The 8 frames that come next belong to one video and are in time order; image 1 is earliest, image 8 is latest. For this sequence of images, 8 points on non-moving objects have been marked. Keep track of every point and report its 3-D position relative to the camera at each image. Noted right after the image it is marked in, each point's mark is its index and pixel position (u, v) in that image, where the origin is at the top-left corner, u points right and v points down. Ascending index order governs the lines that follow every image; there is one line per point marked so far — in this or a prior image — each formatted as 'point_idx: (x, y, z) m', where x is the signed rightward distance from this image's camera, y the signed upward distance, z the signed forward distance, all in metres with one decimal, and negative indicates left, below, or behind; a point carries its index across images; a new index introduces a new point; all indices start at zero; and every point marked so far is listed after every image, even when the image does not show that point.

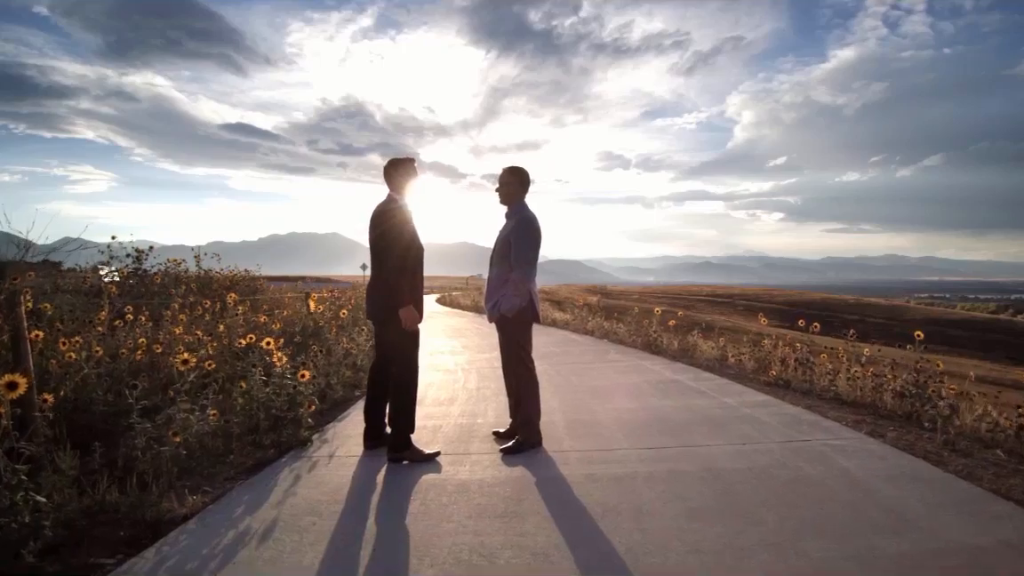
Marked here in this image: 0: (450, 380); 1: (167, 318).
0: (-0.9, -1.3, +8.2) m
1: (-5.7, -0.6, +9.1) m
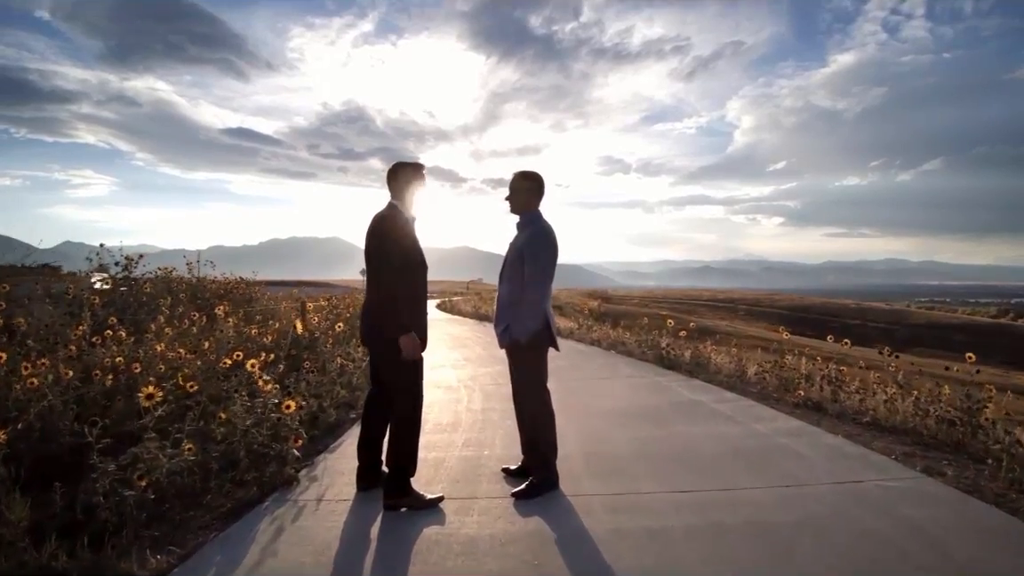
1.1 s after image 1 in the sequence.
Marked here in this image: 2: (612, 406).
0: (-0.8, -1.5, +7.6) m
1: (-5.6, -0.7, +8.5) m
2: (+1.3, -1.5, +7.0) m
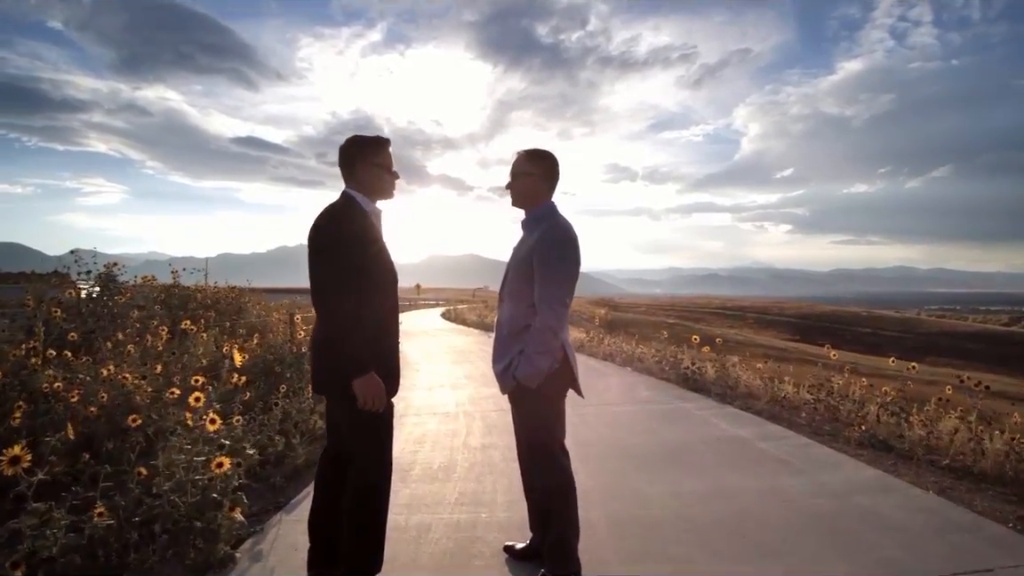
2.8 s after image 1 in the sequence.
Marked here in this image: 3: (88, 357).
0: (-0.7, -1.7, +6.5) m
1: (-5.5, -0.9, +7.5) m
2: (+1.3, -1.6, +5.9) m
3: (-5.6, -1.0, +7.3) m
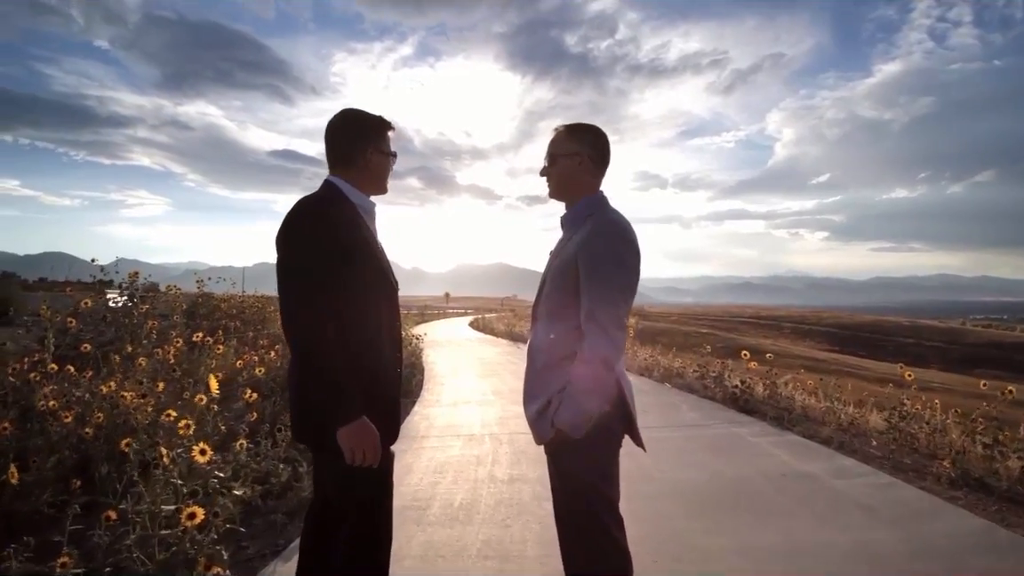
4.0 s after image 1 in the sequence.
0: (-0.4, -1.8, +5.8) m
1: (-5.1, -1.0, +7.1) m
2: (+1.6, -1.8, +5.1) m
3: (-5.2, -1.1, +6.9) m
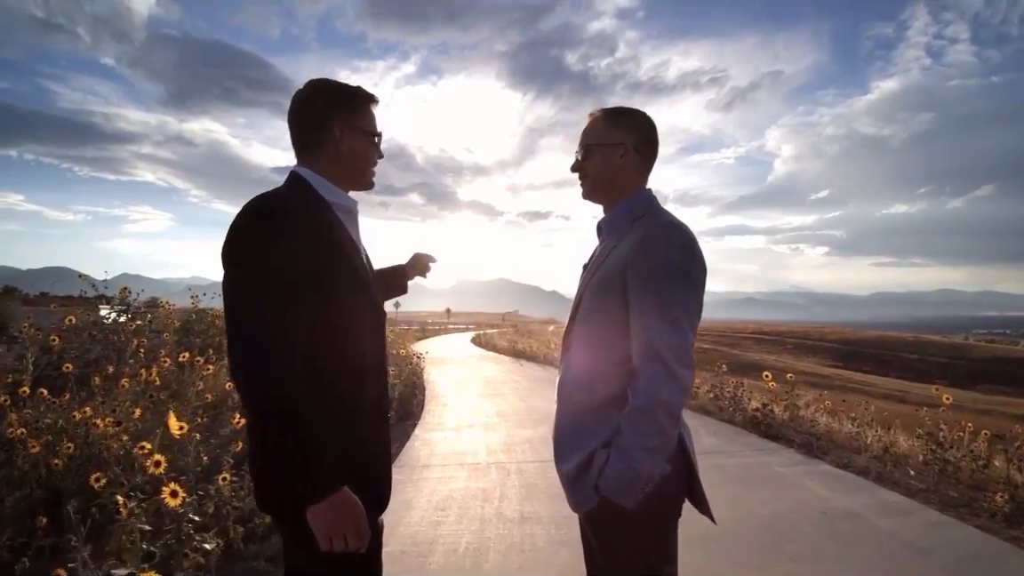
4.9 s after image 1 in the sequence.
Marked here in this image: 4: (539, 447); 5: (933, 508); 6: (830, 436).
0: (-0.3, -1.9, +5.3) m
1: (-5.1, -1.3, +6.6) m
2: (+1.7, -1.9, +4.6) m
3: (-5.1, -1.3, +6.5) m
4: (+0.3, -2.0, +6.9) m
5: (+3.9, -2.0, +5.1) m
6: (+4.4, -2.0, +7.6) m
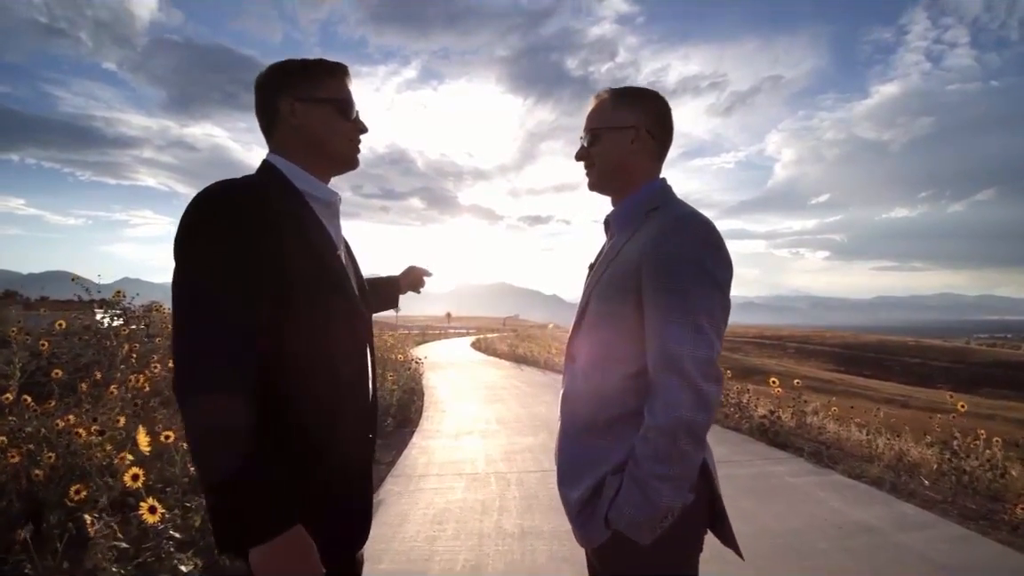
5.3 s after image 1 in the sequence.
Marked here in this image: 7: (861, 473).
0: (-0.3, -2.0, +5.1) m
1: (-5.1, -1.3, +6.4) m
2: (+1.7, -1.9, +4.4) m
3: (-5.1, -1.3, +6.3) m
4: (+0.3, -2.0, +6.7) m
5: (+3.9, -2.0, +4.9) m
6: (+4.4, -2.1, +7.4) m
7: (+3.8, -2.0, +6.1) m
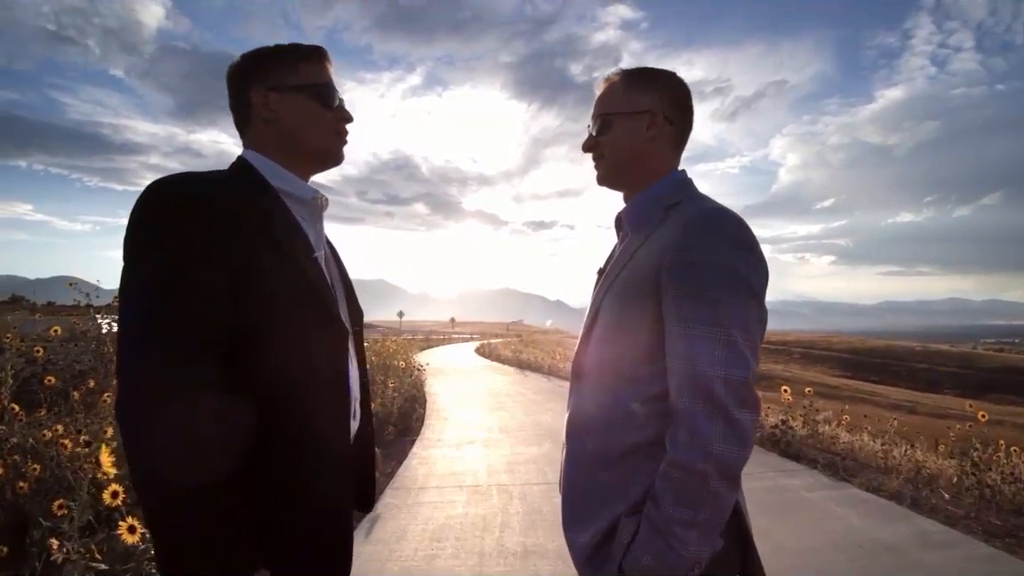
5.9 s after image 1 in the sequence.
0: (-0.3, -2.0, +4.9) m
1: (-5.0, -1.4, +6.3) m
2: (+1.7, -2.0, +4.2) m
3: (-5.1, -1.4, +6.1) m
4: (+0.4, -2.1, +6.4) m
5: (+3.9, -2.1, +4.7) m
6: (+4.4, -2.1, +7.1) m
7: (+3.9, -2.1, +5.8) m
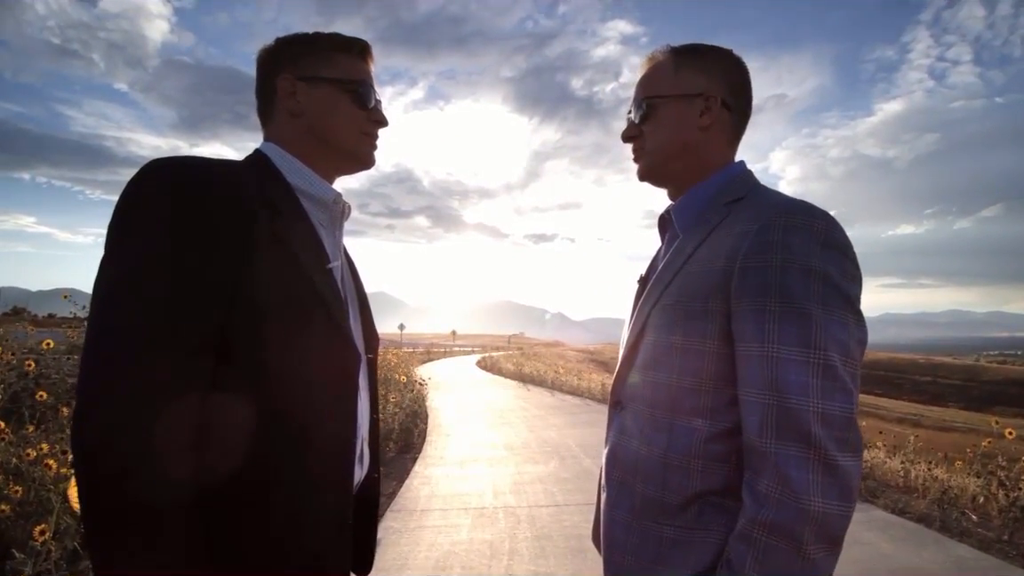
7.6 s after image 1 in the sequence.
0: (-0.2, -2.1, +4.6) m
1: (-4.9, -1.5, +6.0) m
2: (+1.8, -2.1, +3.9) m
3: (-5.0, -1.5, +5.8) m
4: (+0.4, -2.2, +6.2) m
5: (+4.0, -2.2, +4.4) m
6: (+4.5, -2.3, +6.9) m
7: (+3.9, -2.2, +5.5) m
